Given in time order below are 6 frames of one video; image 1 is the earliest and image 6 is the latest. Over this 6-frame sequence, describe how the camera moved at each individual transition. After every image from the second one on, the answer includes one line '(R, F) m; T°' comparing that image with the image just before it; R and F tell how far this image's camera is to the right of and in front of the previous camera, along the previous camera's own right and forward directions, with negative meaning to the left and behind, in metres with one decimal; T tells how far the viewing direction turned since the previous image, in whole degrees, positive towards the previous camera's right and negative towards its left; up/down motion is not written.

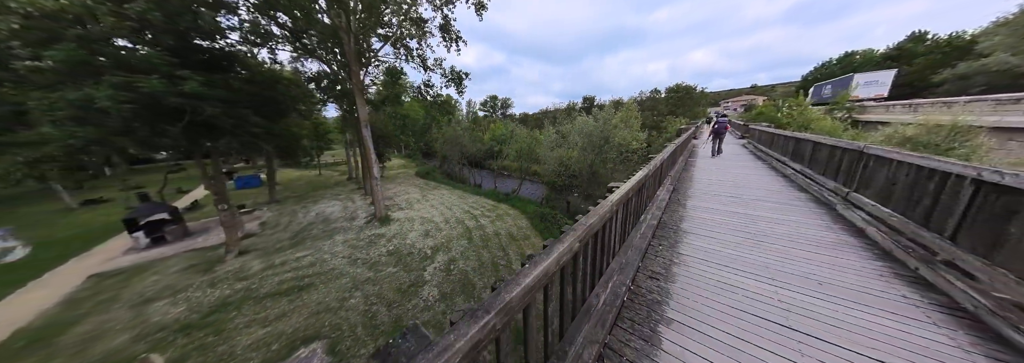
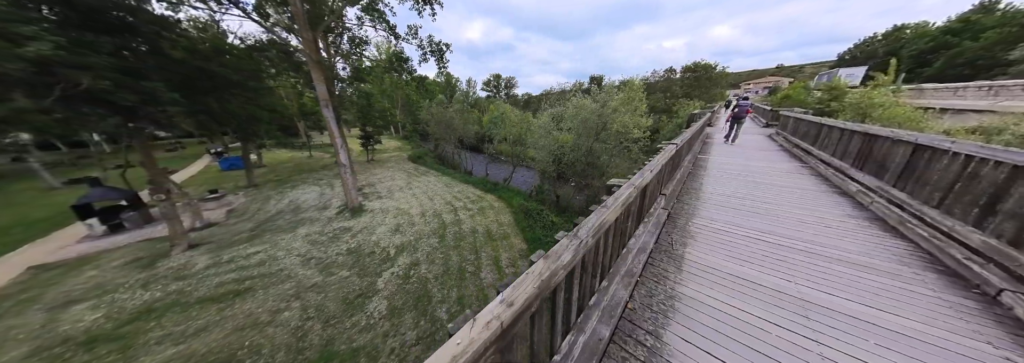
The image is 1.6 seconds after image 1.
(+1.2, +1.4) m; -1°
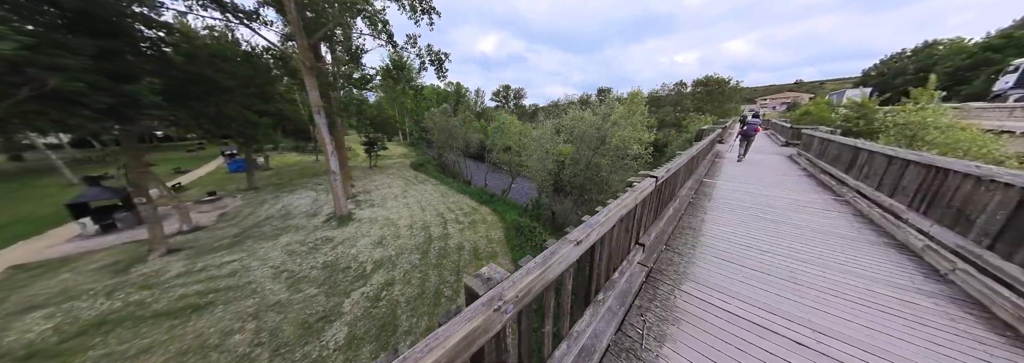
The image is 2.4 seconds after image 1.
(+0.7, +0.6) m; -2°
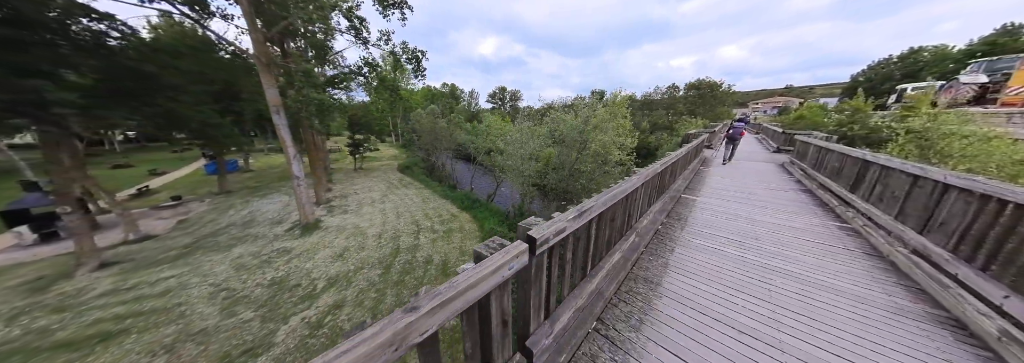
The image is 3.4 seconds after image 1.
(+1.0, +0.7) m; 0°
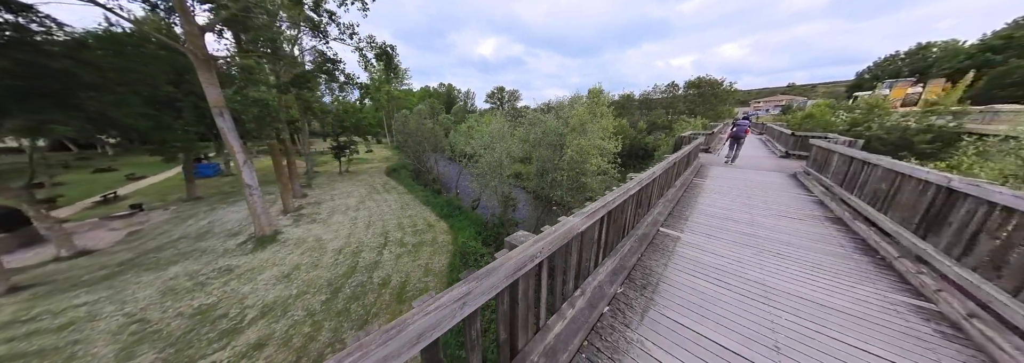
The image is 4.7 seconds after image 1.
(+1.1, +1.0) m; 0°
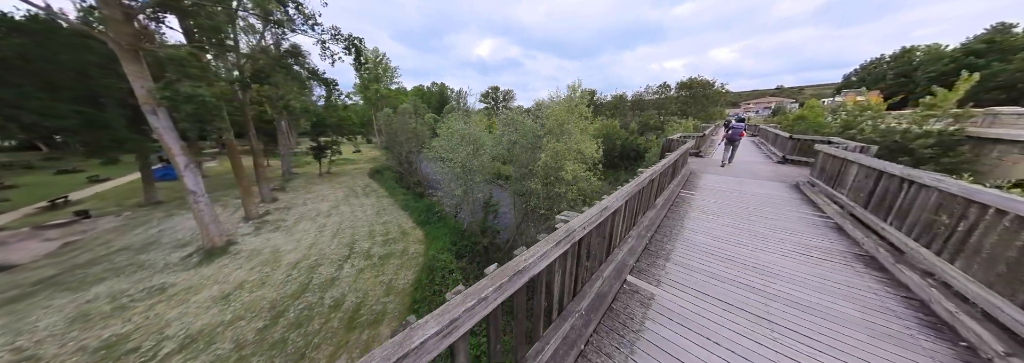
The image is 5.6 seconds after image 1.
(+0.8, +0.8) m; +1°
